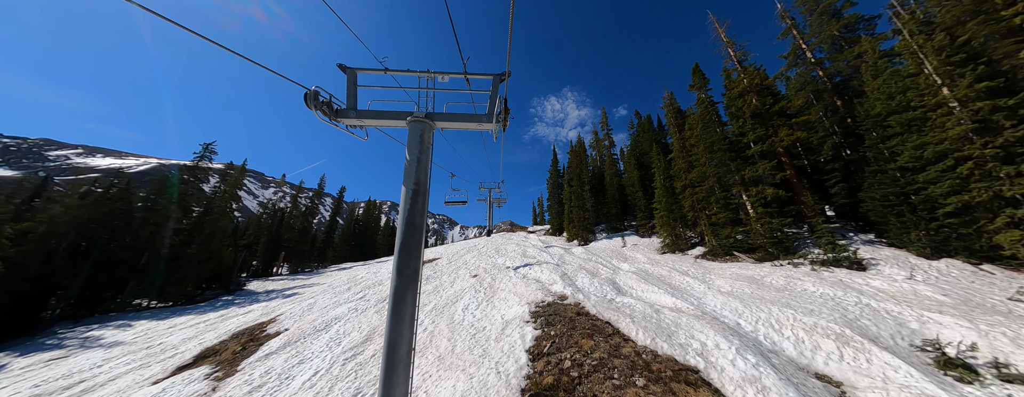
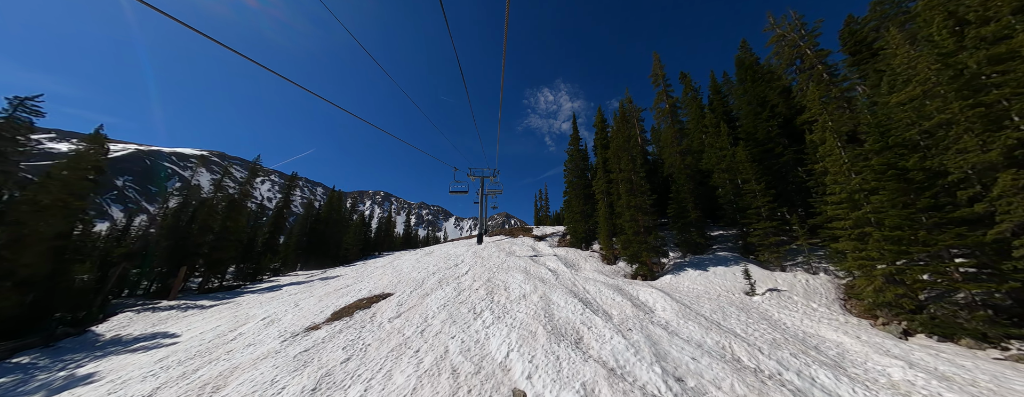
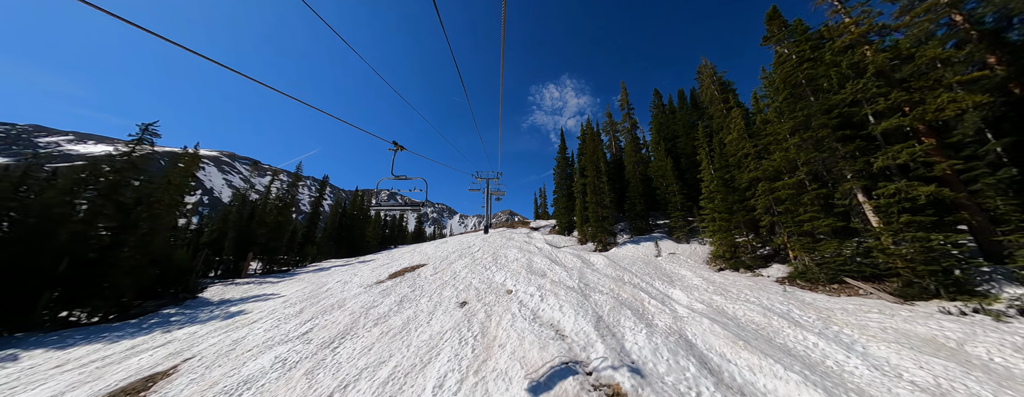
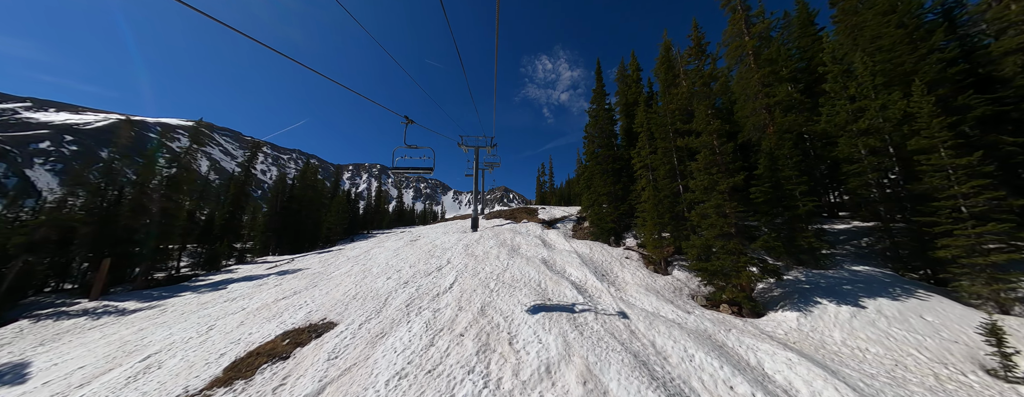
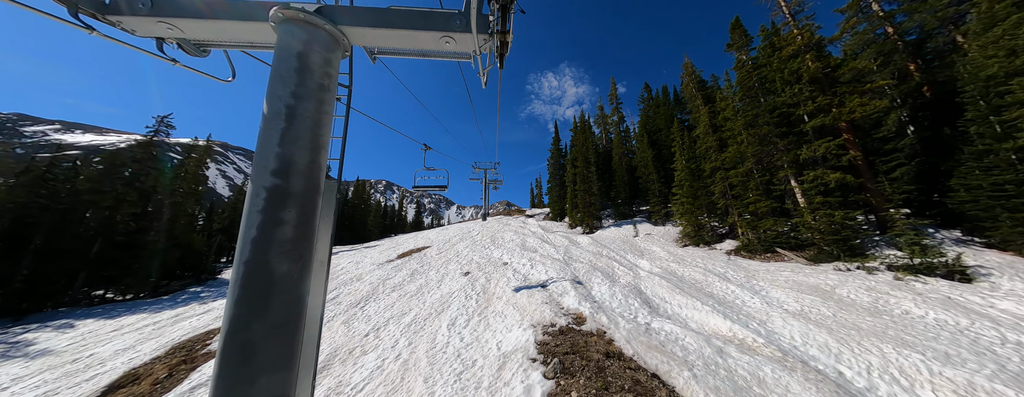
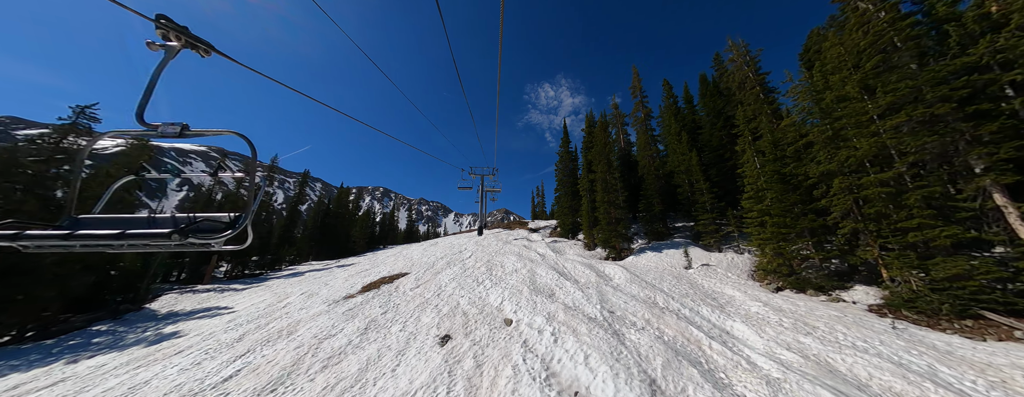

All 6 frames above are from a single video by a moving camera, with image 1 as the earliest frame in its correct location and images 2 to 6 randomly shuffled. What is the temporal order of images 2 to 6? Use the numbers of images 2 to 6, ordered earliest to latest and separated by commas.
5, 3, 6, 2, 4
